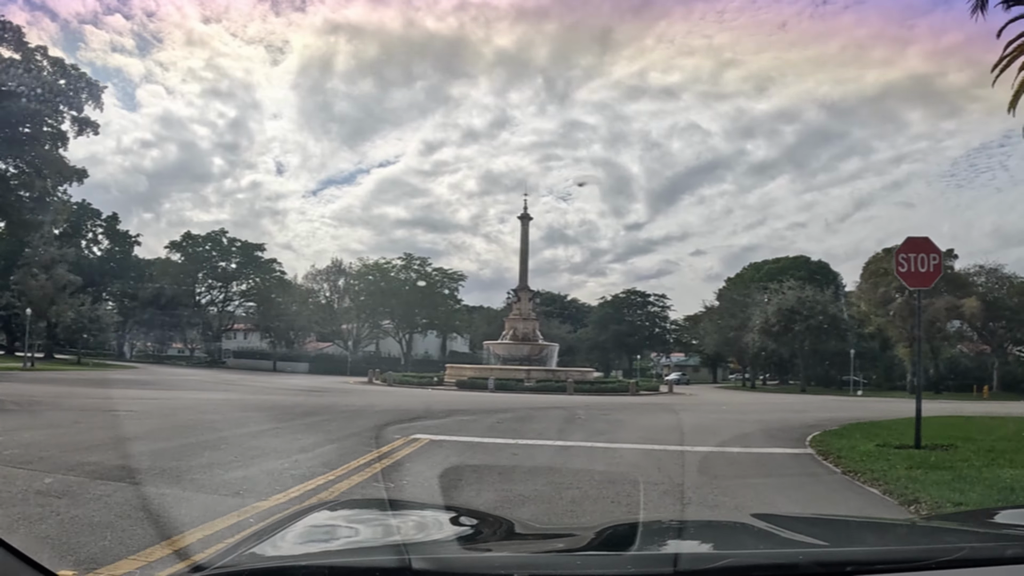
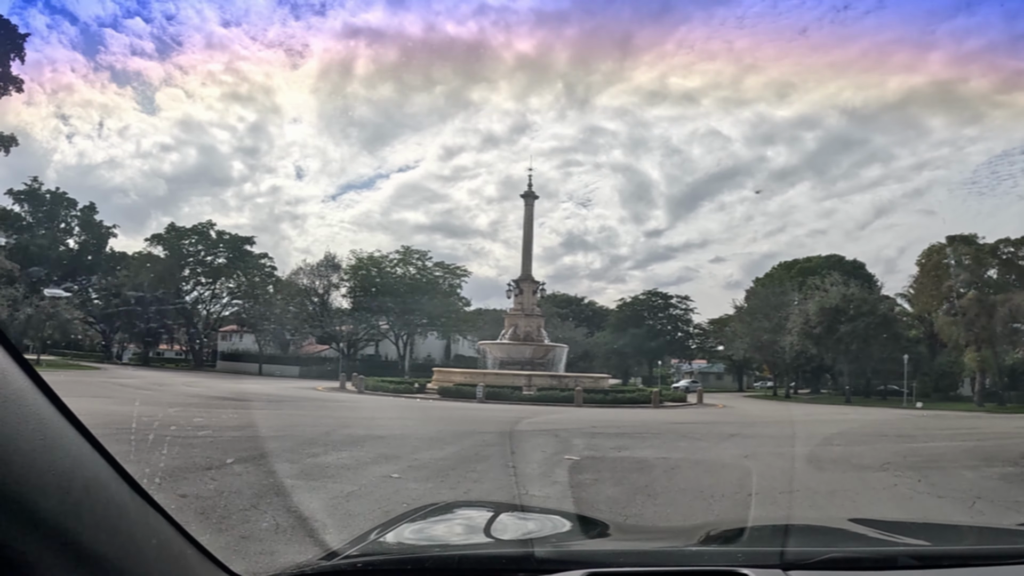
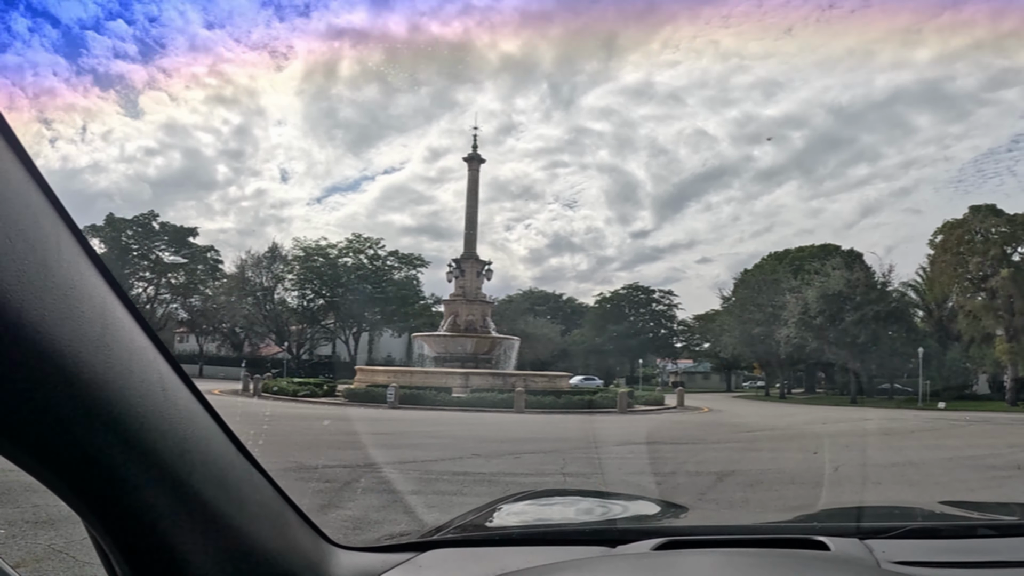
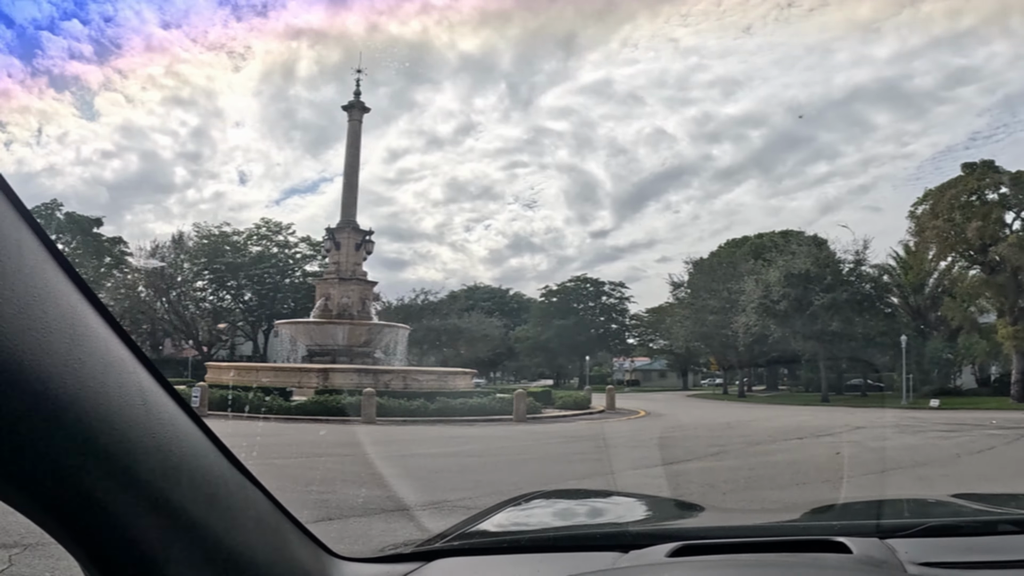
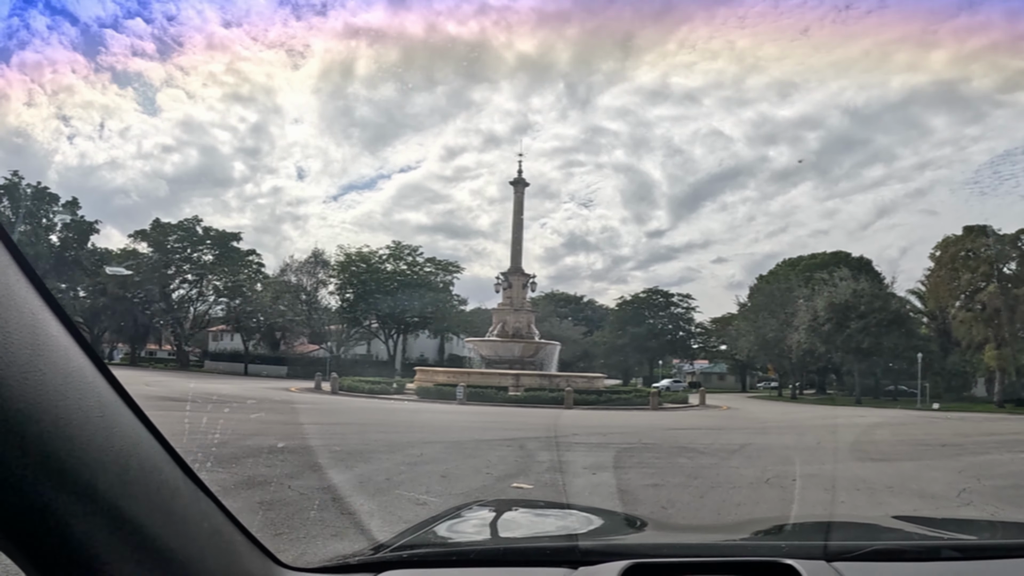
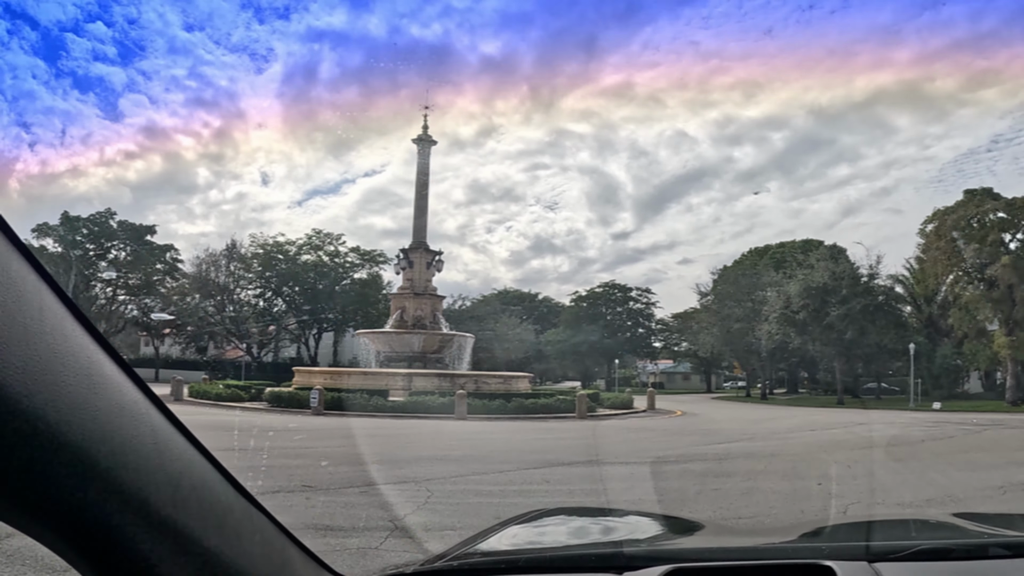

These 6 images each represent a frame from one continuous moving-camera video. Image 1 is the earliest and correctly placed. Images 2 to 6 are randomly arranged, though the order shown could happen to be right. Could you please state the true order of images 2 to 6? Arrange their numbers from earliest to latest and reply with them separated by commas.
2, 5, 3, 6, 4
